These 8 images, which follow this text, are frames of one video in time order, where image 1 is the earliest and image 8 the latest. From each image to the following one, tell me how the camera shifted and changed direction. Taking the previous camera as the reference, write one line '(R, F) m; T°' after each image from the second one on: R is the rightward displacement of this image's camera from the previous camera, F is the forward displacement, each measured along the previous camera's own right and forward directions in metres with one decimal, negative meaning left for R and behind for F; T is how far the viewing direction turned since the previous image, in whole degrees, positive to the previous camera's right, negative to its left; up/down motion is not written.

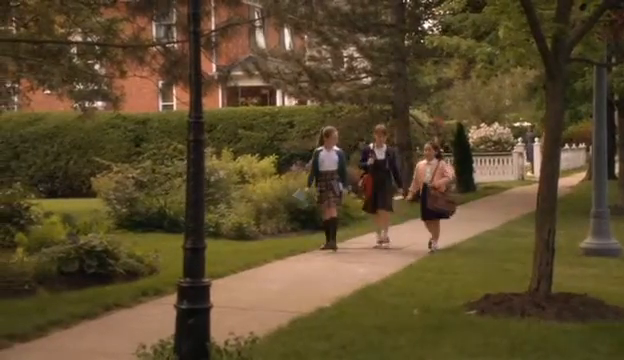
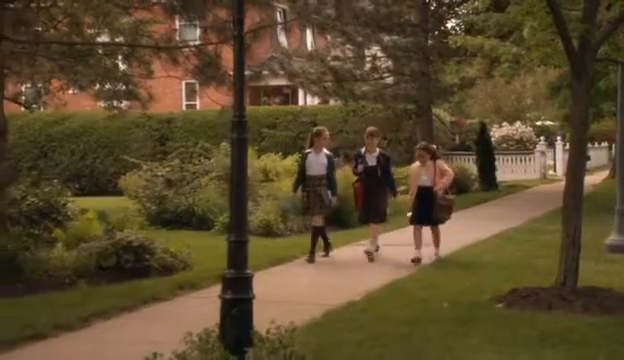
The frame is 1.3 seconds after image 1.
(-0.2, -0.3) m; -1°
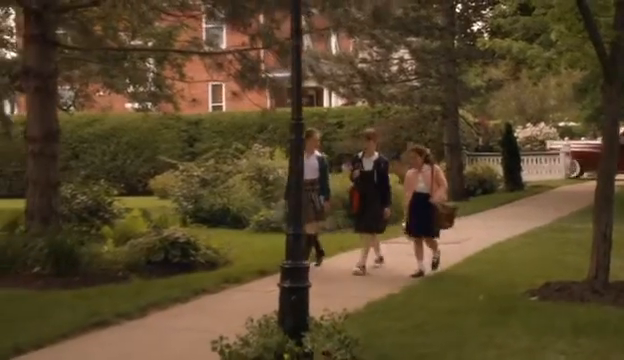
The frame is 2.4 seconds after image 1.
(-0.3, -0.6) m; -1°
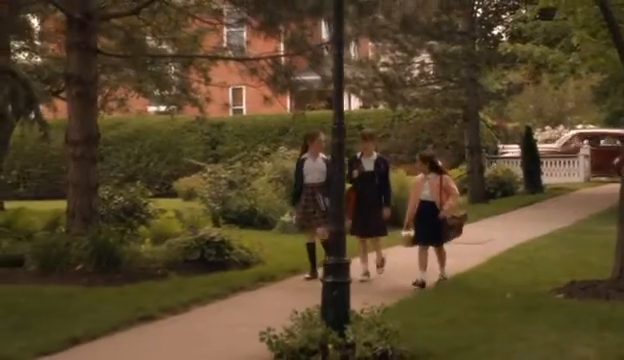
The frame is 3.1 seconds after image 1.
(-0.3, -0.5) m; -1°
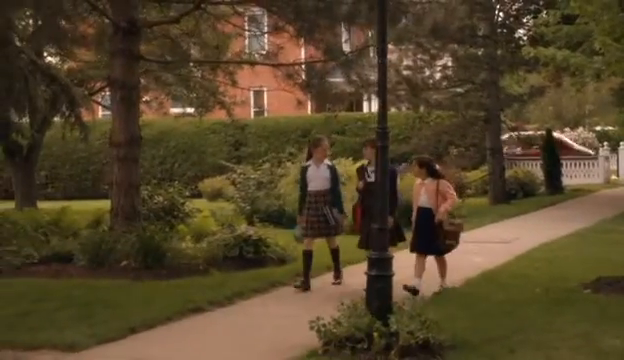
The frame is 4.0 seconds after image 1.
(-0.3, -0.6) m; -1°
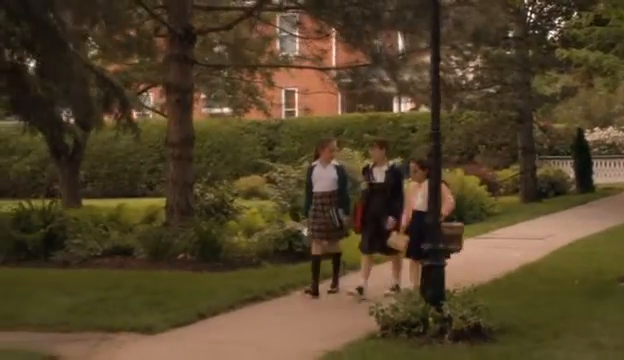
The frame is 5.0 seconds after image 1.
(-0.4, -0.8) m; -2°
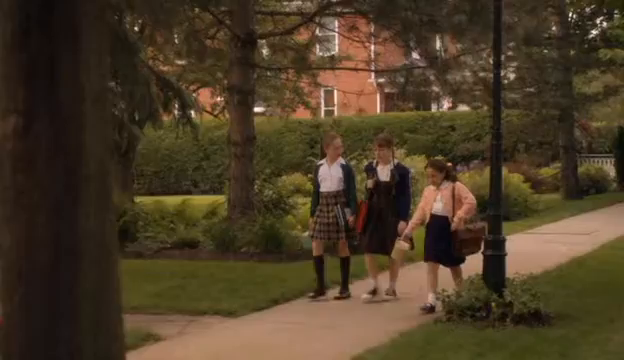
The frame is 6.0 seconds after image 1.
(-0.5, -0.8) m; -2°
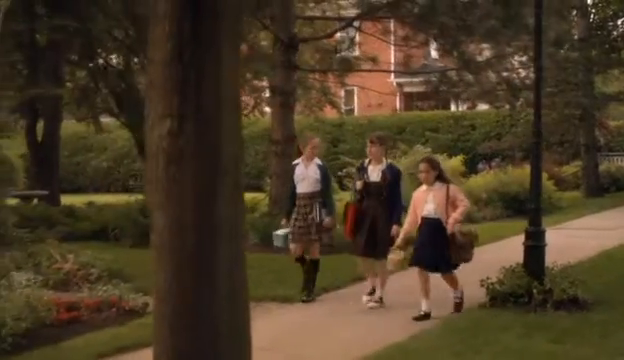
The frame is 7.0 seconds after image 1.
(-0.6, -0.8) m; -1°
